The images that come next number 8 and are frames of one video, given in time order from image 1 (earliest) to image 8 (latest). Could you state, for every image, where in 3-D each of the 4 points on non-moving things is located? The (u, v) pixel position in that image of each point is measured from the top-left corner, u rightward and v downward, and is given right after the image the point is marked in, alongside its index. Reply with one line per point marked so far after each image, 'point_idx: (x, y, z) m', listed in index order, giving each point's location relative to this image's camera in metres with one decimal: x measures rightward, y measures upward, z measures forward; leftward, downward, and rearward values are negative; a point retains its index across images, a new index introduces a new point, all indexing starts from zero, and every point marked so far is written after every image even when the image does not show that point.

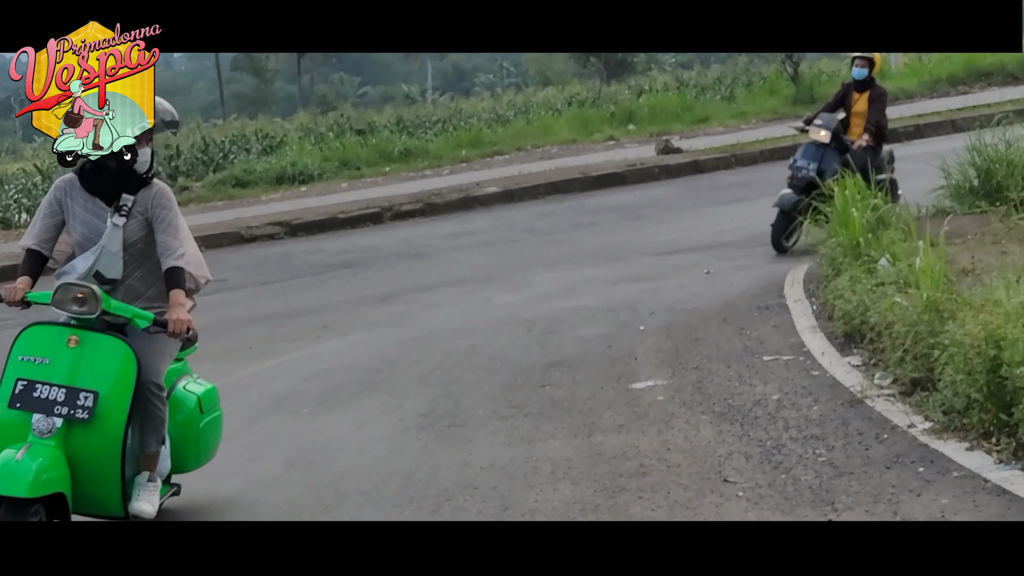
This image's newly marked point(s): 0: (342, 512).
0: (-0.4, -0.6, +4.1) m
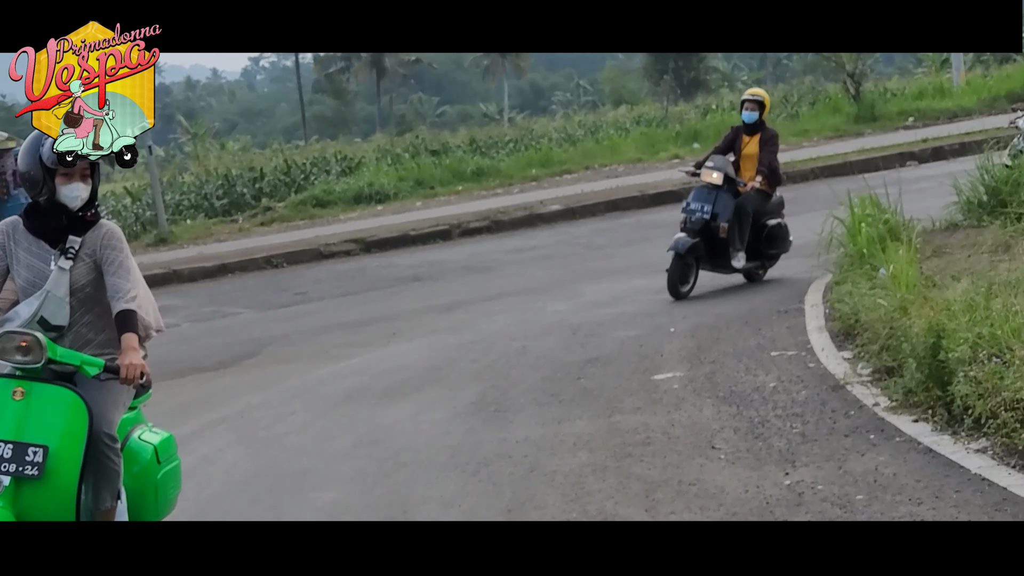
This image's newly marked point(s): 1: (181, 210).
0: (-0.4, -0.6, +4.9) m
1: (-3.8, +0.9, +17.9) m
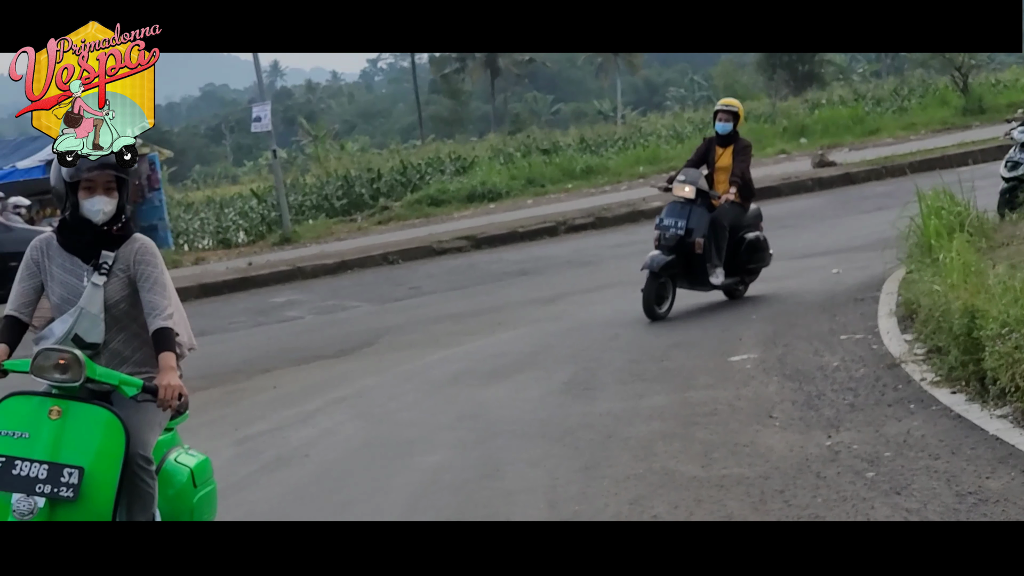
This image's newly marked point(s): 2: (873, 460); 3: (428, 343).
0: (-0.1, -0.6, +5.6) m
1: (-2.5, +0.9, +18.8) m
2: (+1.0, -0.5, +4.4) m
3: (-0.5, -0.3, +9.1) m
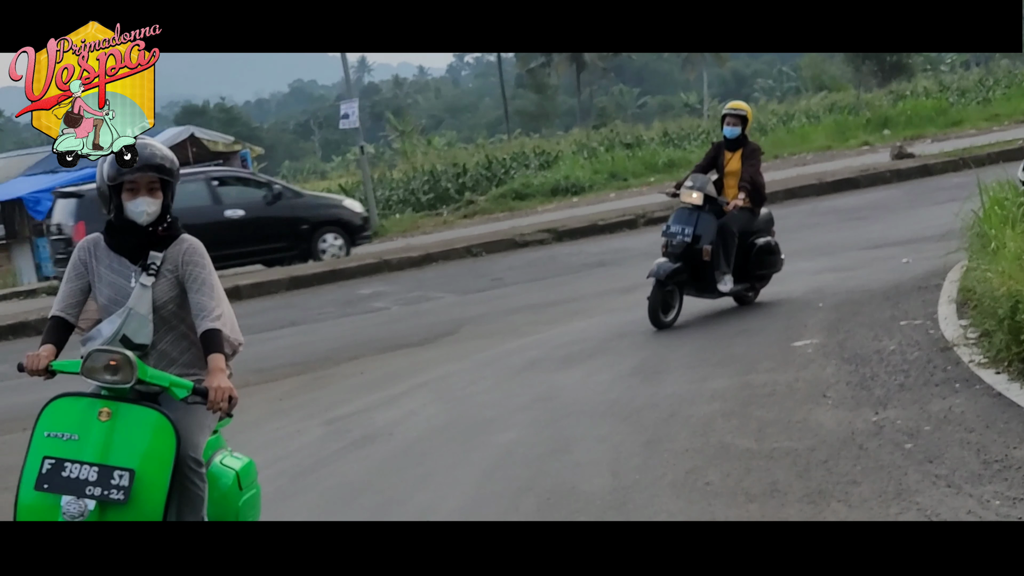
0: (+0.2, -0.5, +6.0) m
1: (-1.5, +1.0, +19.3) m
2: (+1.2, -0.4, +4.8) m
3: (0.0, -0.3, +9.6) m
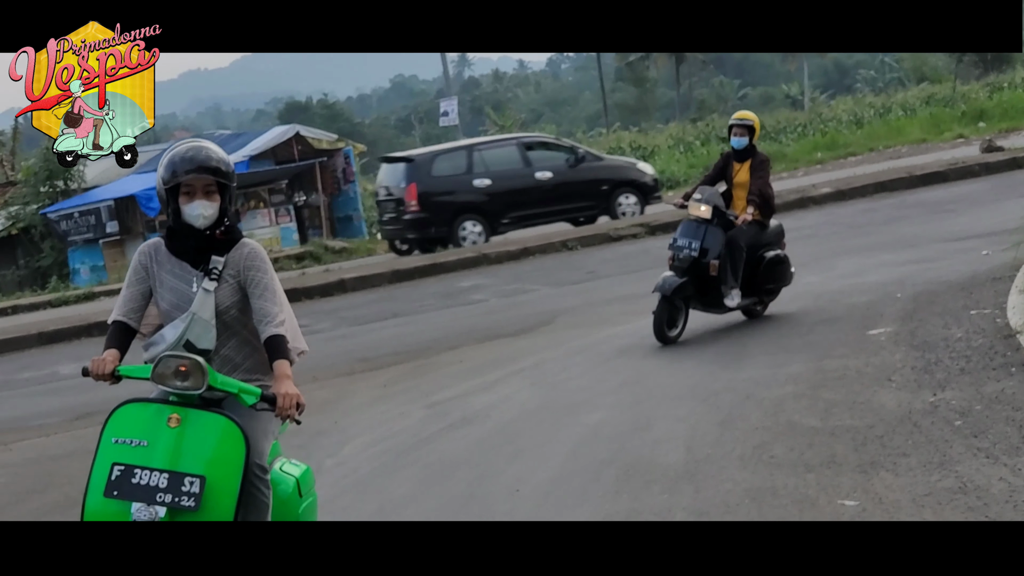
0: (+0.6, -0.5, +6.5) m
1: (-0.3, +1.1, +19.9) m
2: (+1.5, -0.4, +5.2) m
3: (+0.6, -0.2, +10.0) m
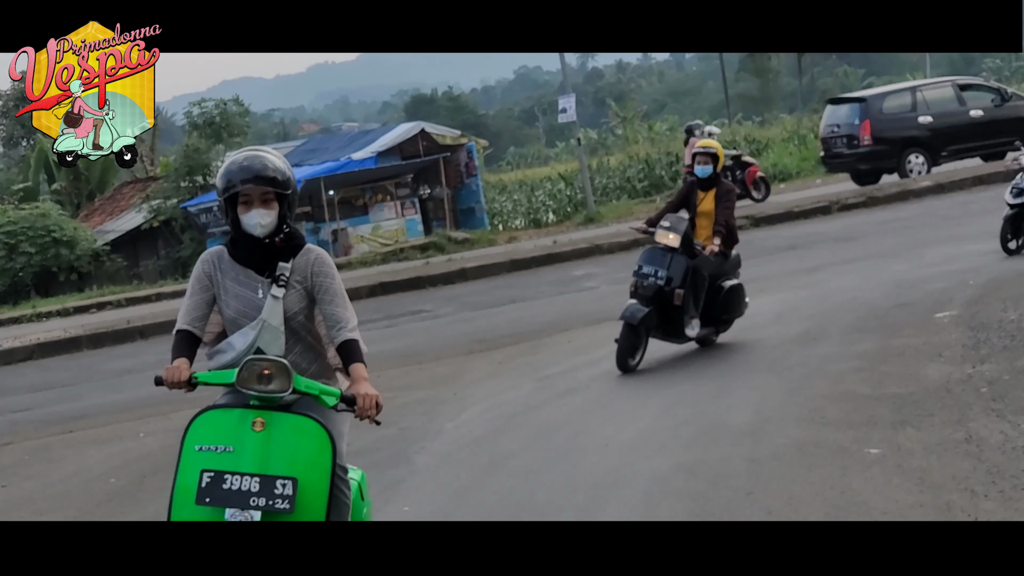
0: (+1.0, -0.4, +7.4) m
1: (+1.2, +1.3, +20.8) m
2: (+1.9, -0.4, +6.0) m
3: (+1.3, -0.1, +10.9) m
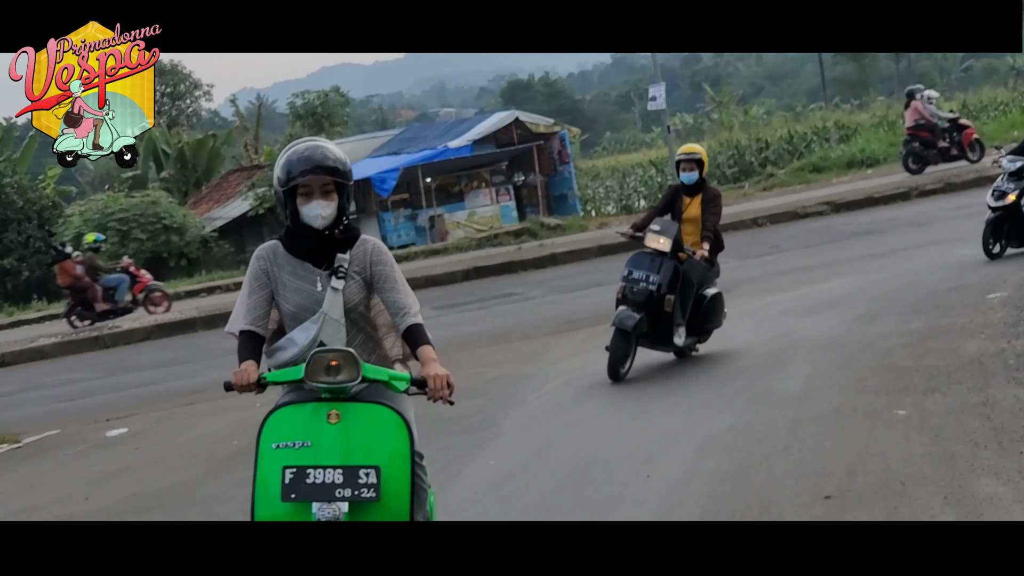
0: (+1.4, -0.3, +8.1) m
1: (+2.5, +1.5, +21.4) m
2: (+2.2, -0.3, +6.6) m
3: (+1.9, 0.0, +11.6) m
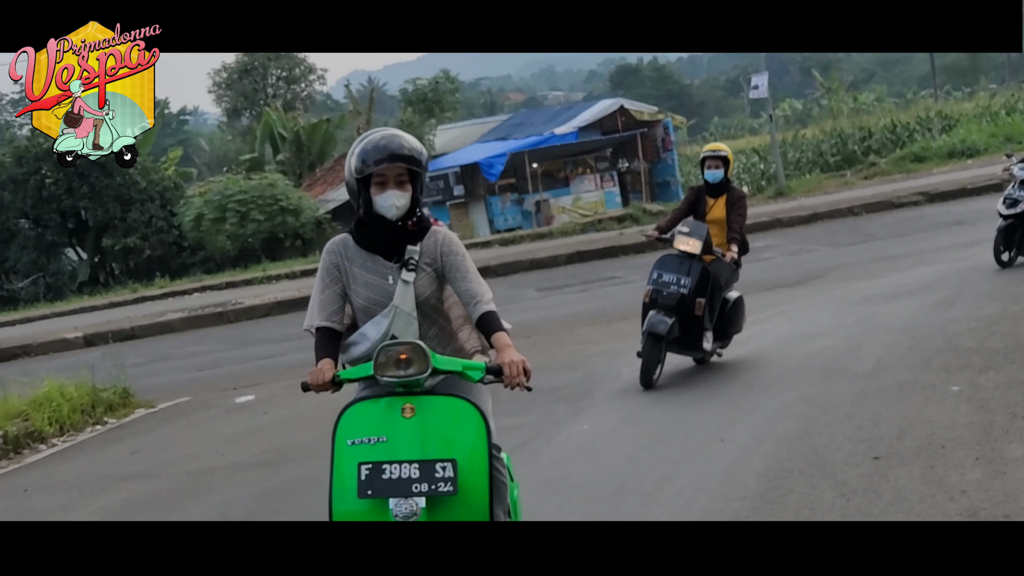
0: (+2.0, -0.2, +8.7) m
1: (+3.9, +1.7, +21.9) m
2: (+2.6, -0.2, +7.2) m
3: (+2.7, +0.1, +12.2) m
